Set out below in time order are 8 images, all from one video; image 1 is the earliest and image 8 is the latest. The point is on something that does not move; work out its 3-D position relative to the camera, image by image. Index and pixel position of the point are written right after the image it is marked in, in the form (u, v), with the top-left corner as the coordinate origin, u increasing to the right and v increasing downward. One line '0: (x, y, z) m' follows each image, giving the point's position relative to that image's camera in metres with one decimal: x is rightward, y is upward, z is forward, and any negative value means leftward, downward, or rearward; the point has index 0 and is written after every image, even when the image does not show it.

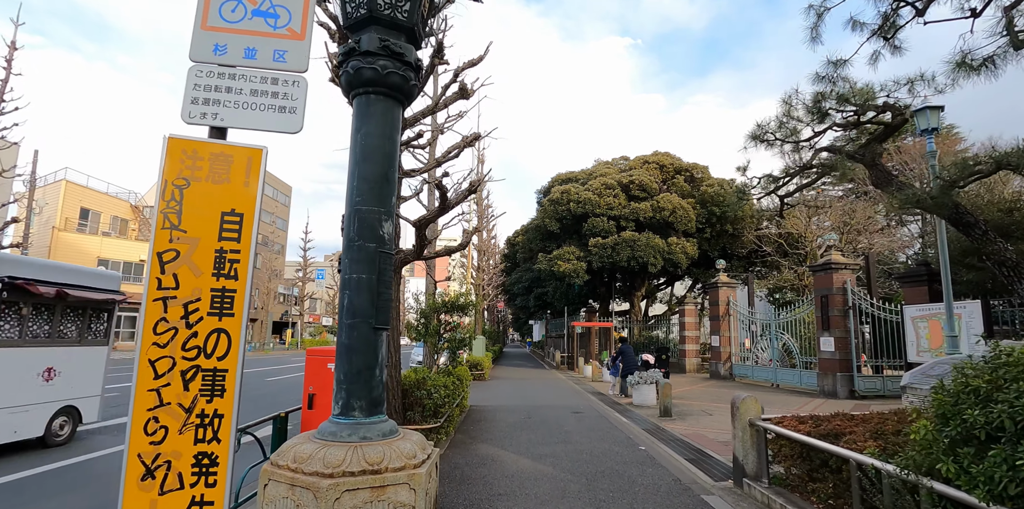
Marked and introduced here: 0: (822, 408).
0: (+6.9, -3.4, +12.1) m
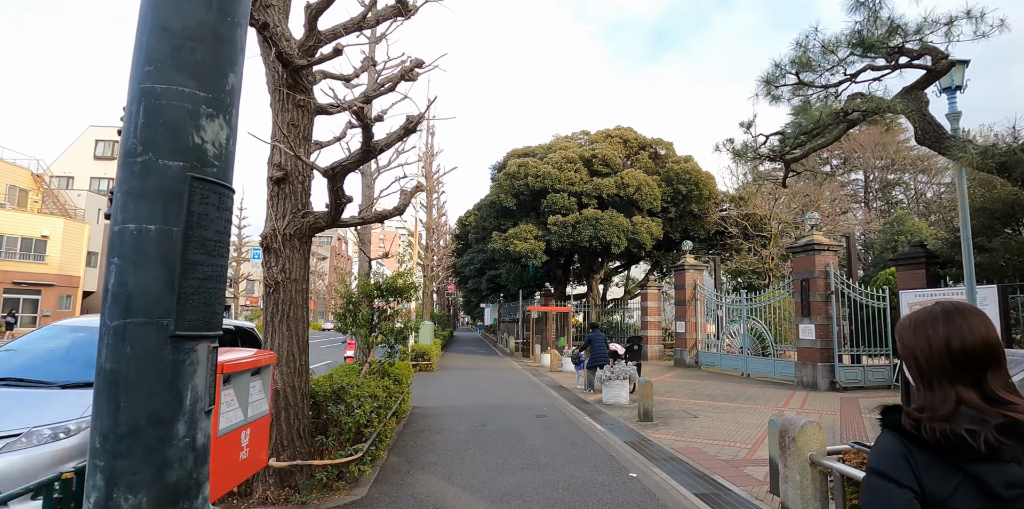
0: (+6.0, -2.9, +11.0) m
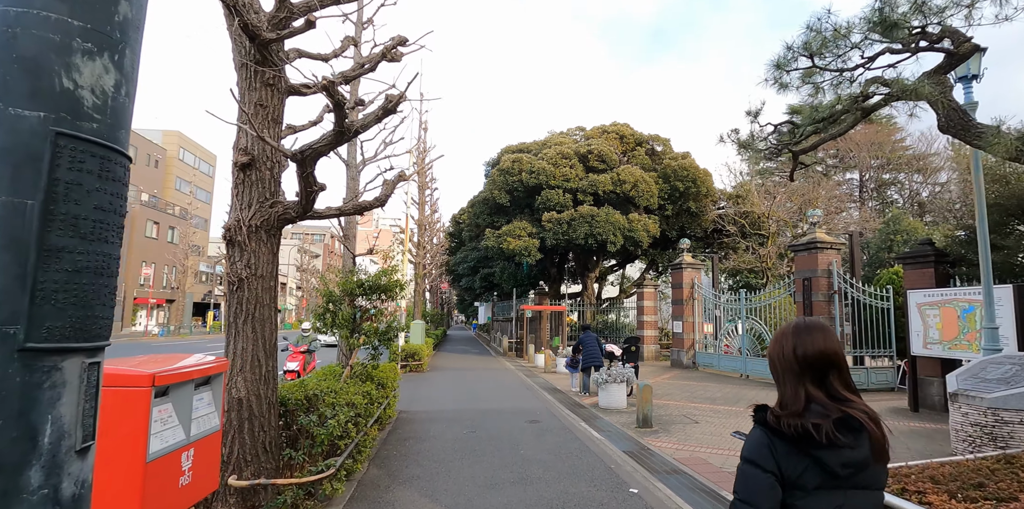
0: (+5.8, -2.9, +10.6) m
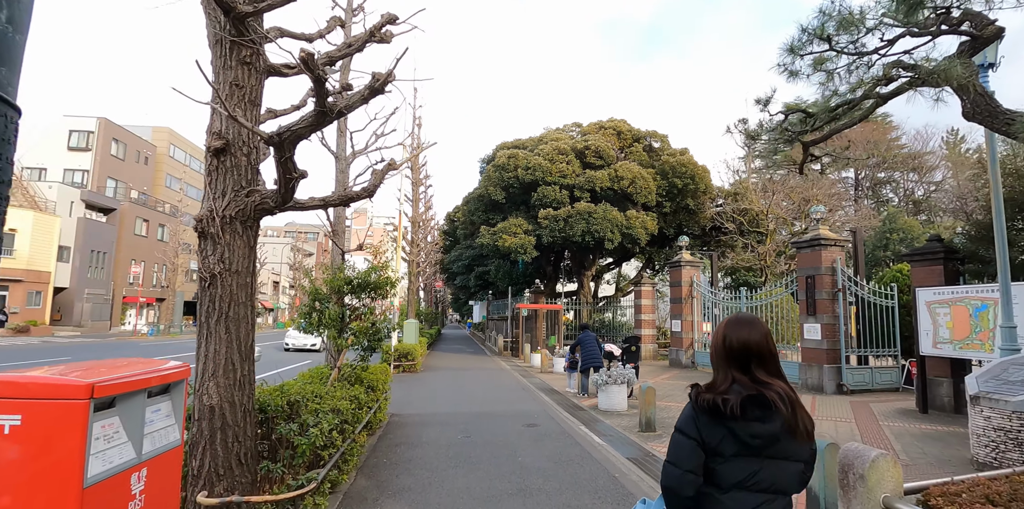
0: (+5.7, -2.8, +10.2) m
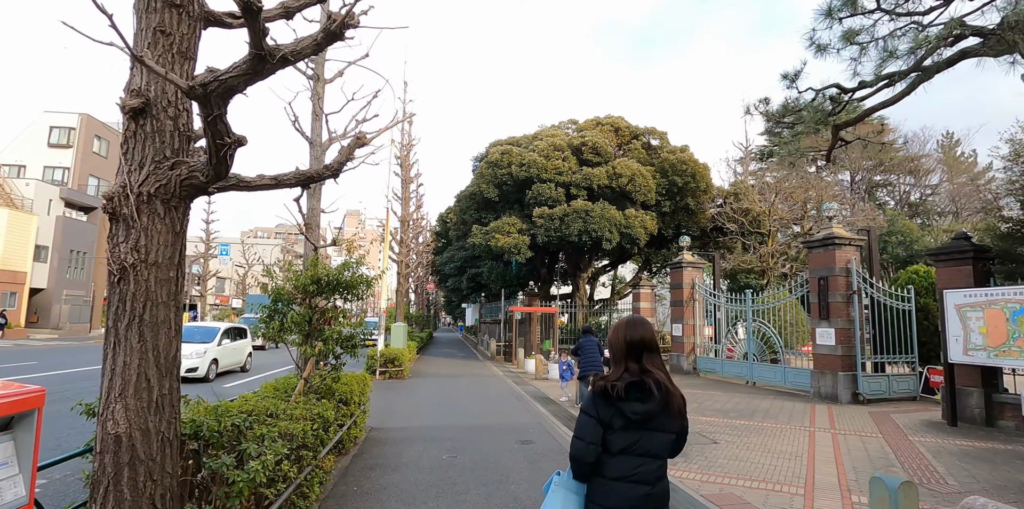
0: (+5.6, -2.8, +9.5) m
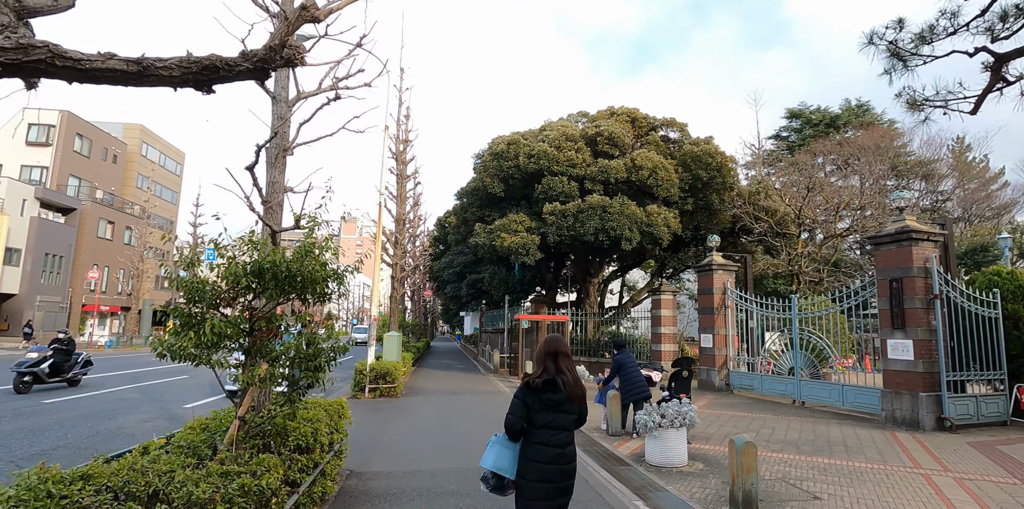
0: (+5.9, -2.7, +7.6) m
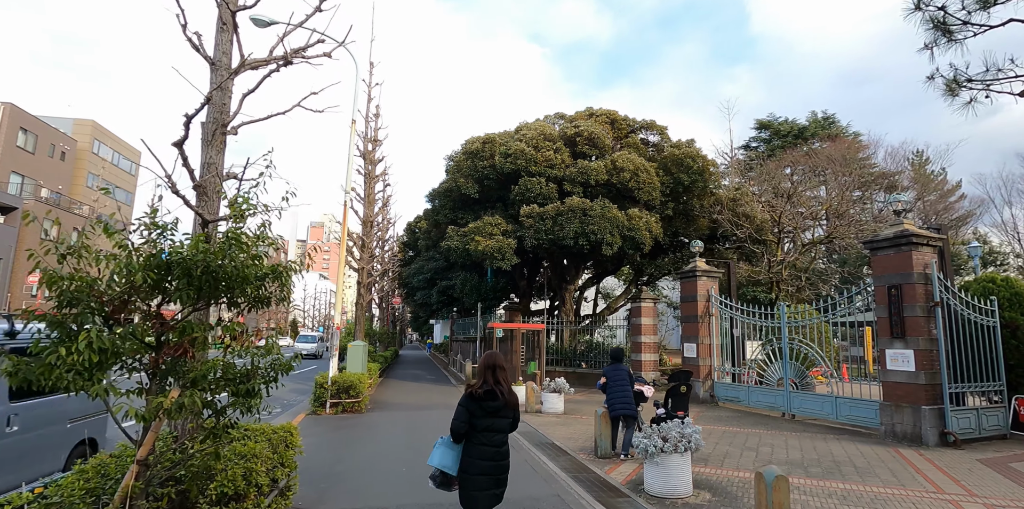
0: (+5.6, -2.8, +7.0) m
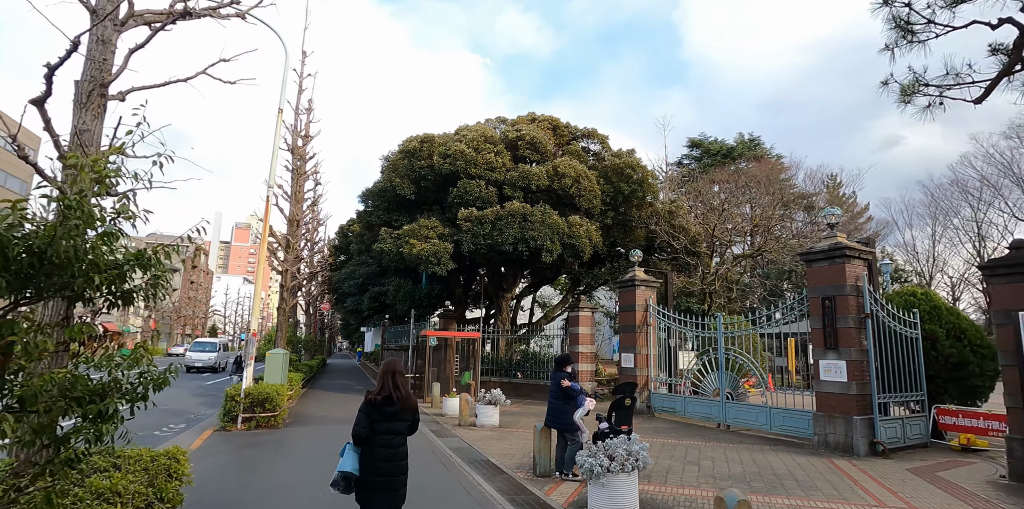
0: (+4.8, -2.9, +7.0) m
